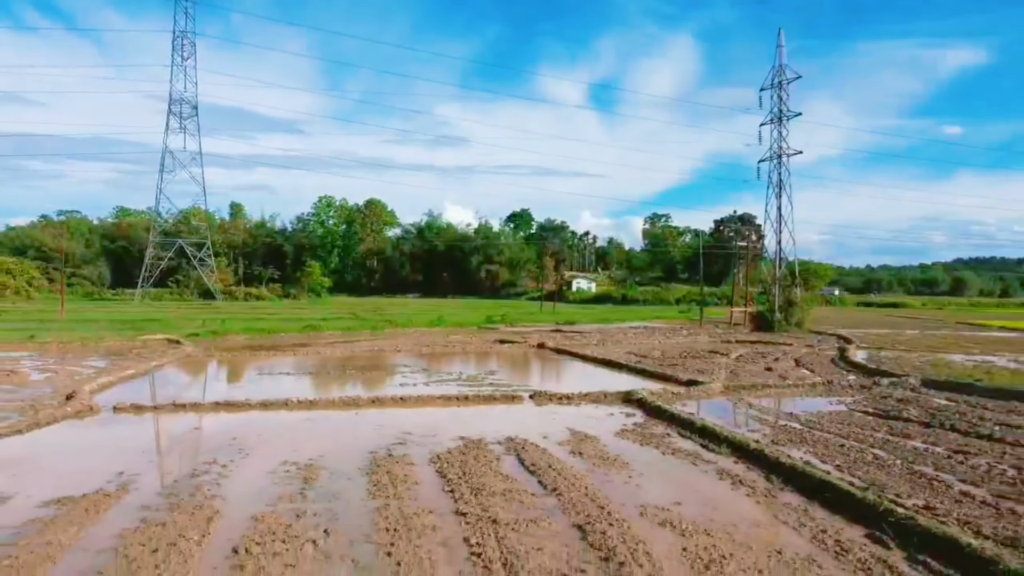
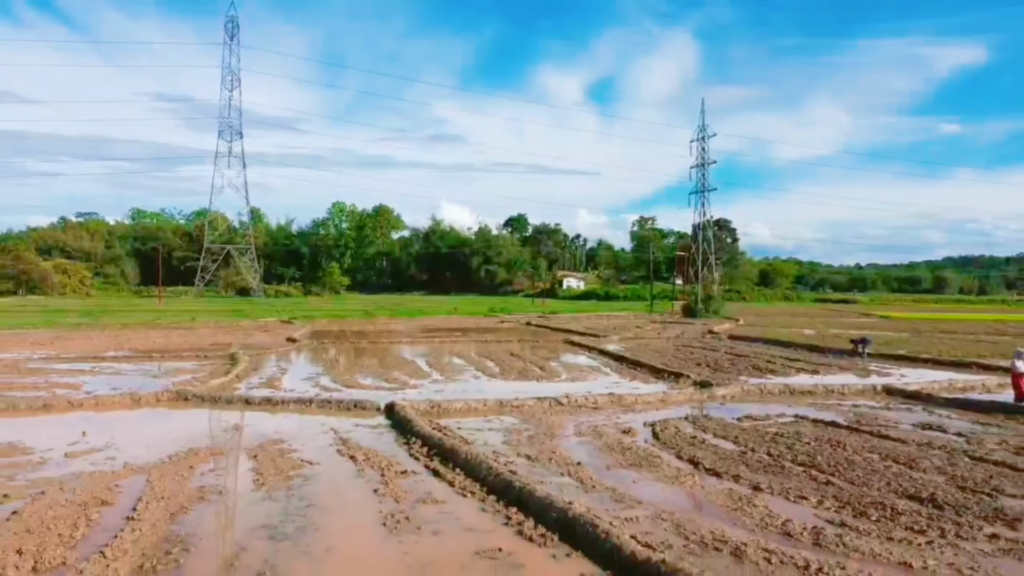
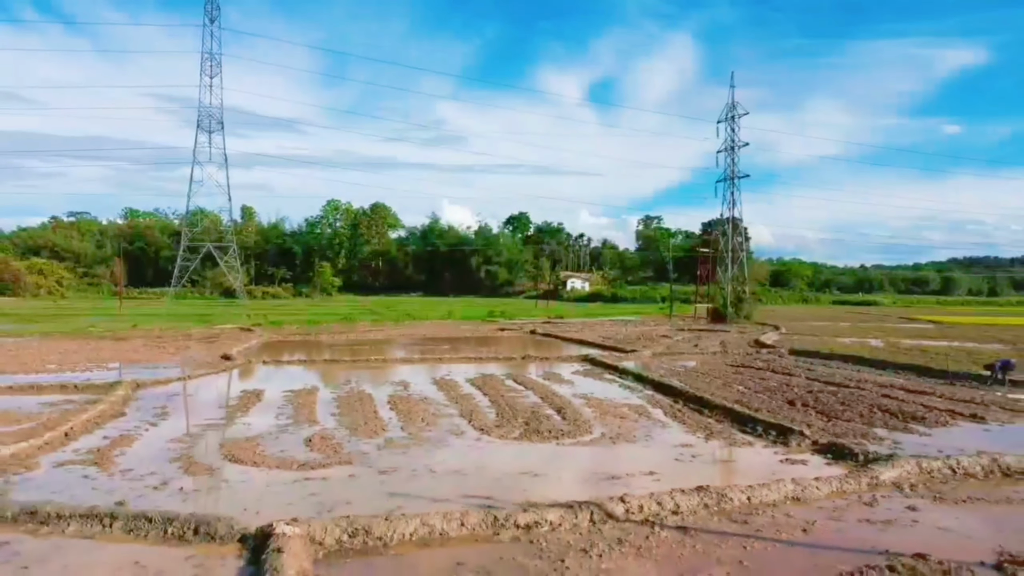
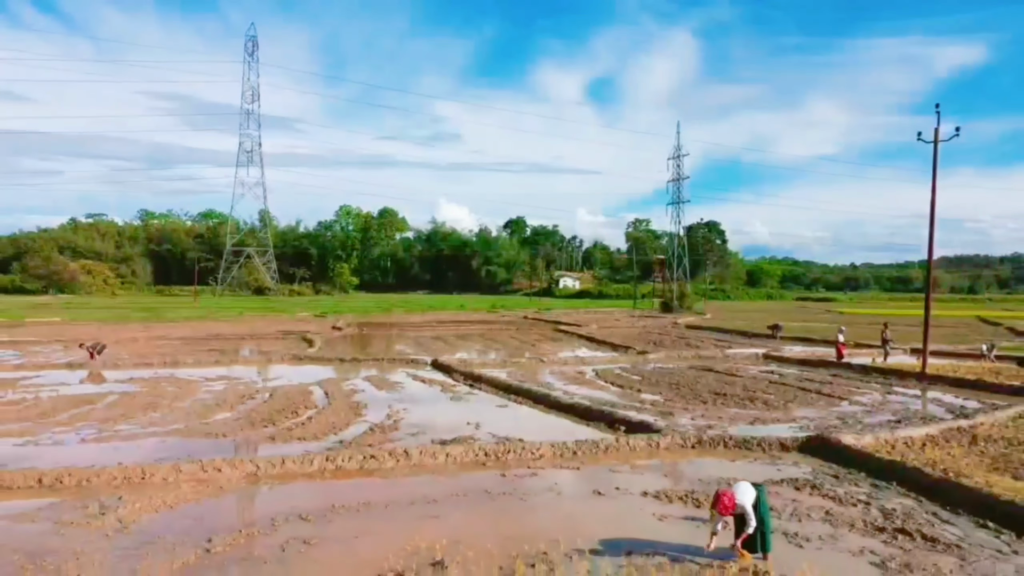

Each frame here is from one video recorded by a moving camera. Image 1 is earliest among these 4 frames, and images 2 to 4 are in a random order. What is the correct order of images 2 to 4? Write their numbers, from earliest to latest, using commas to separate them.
3, 2, 4
